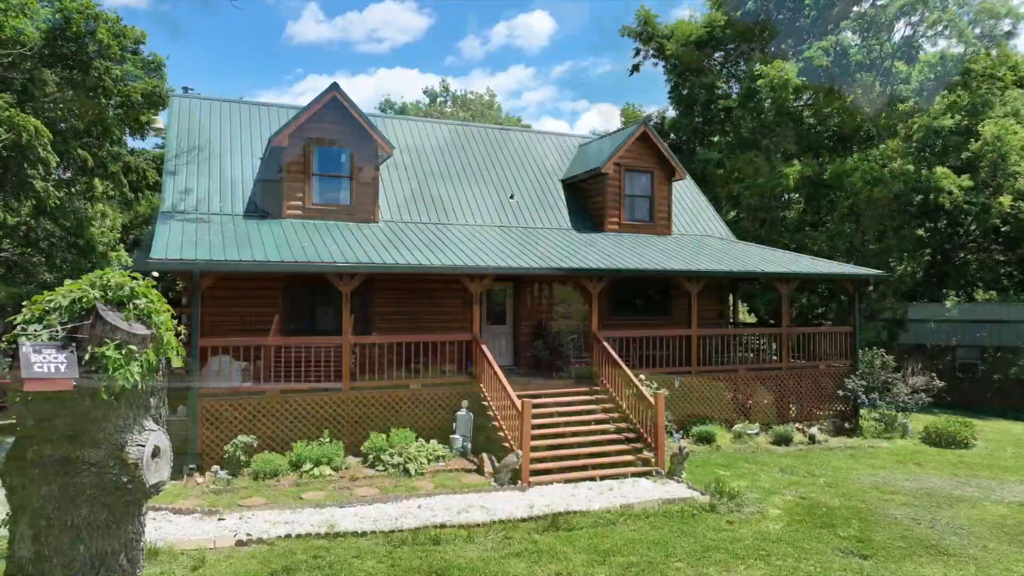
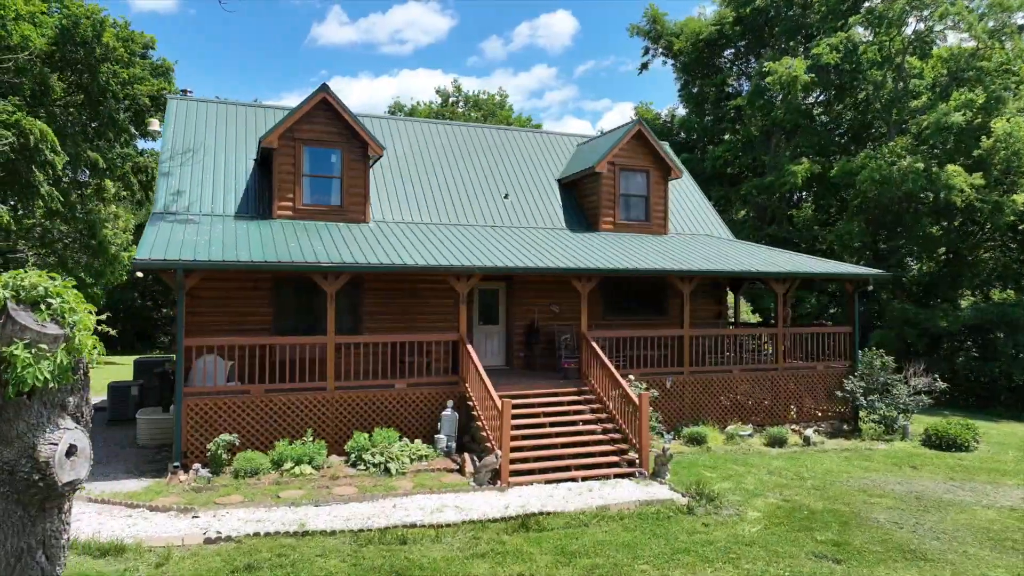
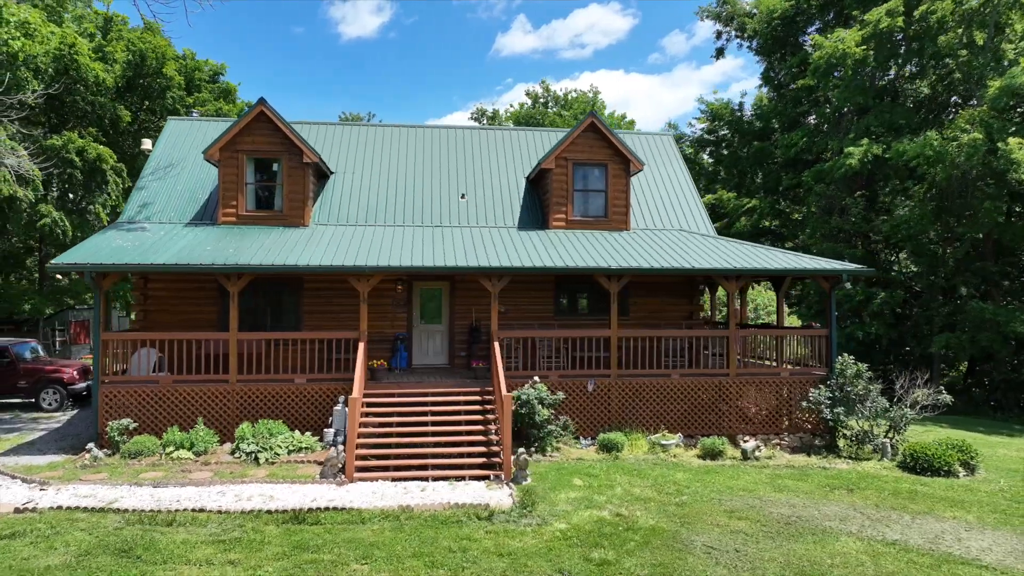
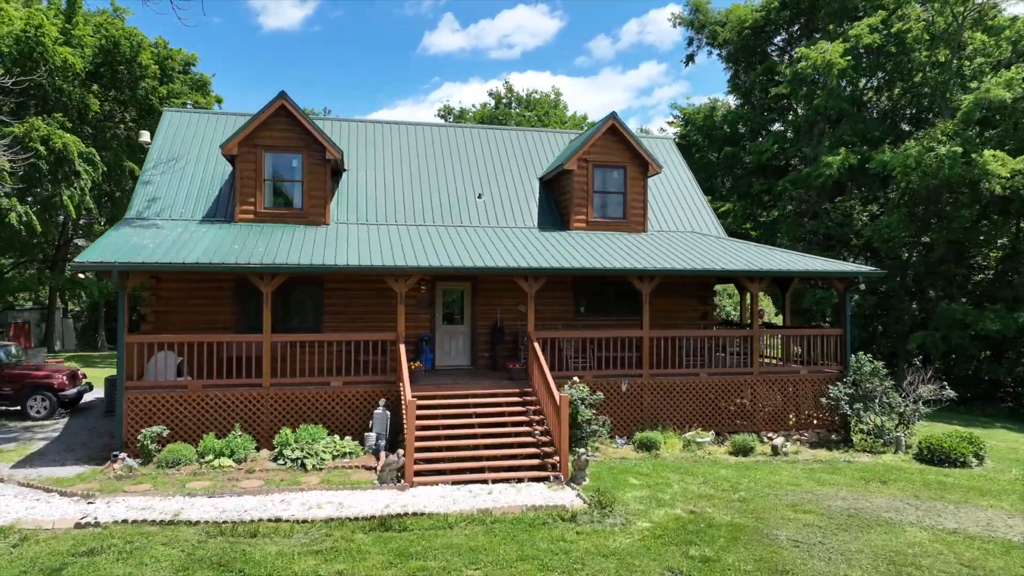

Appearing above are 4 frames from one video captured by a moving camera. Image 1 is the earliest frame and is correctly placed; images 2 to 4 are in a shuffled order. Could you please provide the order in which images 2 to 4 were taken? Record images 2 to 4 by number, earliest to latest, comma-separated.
2, 4, 3
